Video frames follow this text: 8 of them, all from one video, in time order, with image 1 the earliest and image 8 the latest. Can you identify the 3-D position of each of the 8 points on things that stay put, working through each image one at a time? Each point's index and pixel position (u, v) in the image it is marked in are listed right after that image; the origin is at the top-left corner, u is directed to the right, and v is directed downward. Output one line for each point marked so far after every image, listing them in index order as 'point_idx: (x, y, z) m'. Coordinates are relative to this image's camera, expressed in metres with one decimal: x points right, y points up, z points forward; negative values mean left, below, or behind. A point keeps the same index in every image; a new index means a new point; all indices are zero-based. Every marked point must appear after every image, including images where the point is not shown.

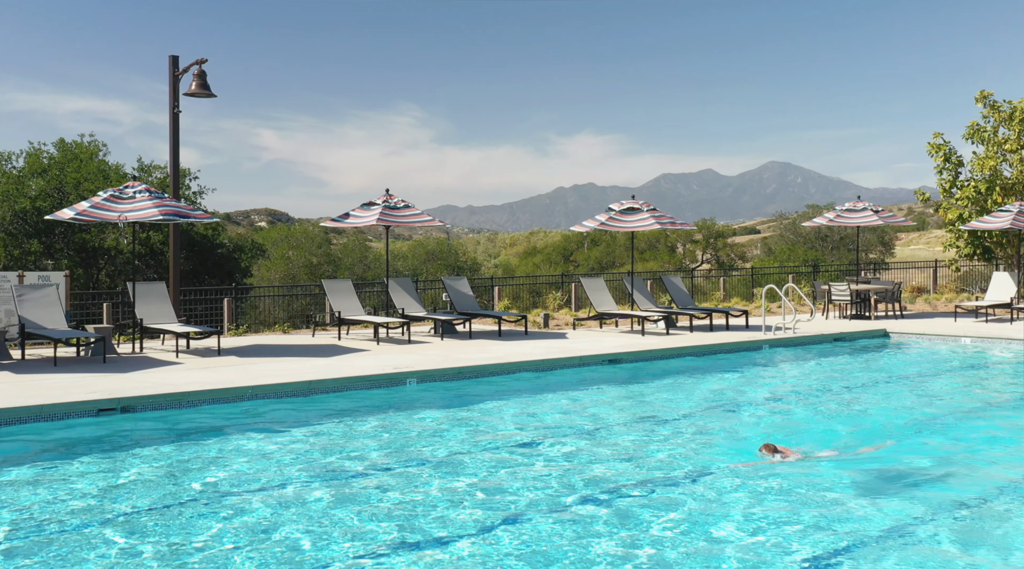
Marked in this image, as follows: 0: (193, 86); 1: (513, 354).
0: (-5.1, +3.2, +14.9) m
1: (0.0, -1.0, +13.2) m
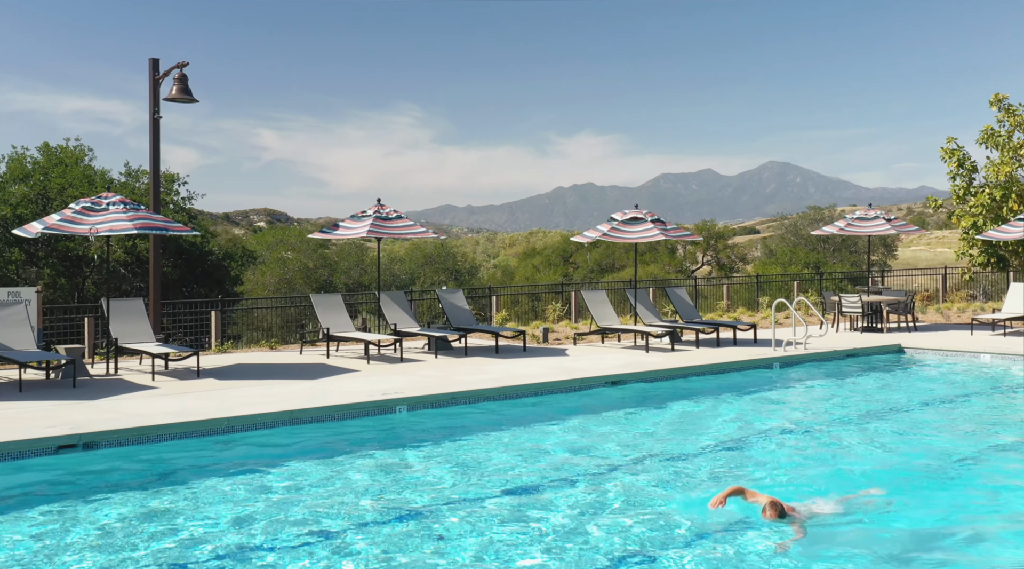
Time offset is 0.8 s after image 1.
0: (-5.2, +2.9, +14.1) m
1: (0.0, -1.2, +12.5) m
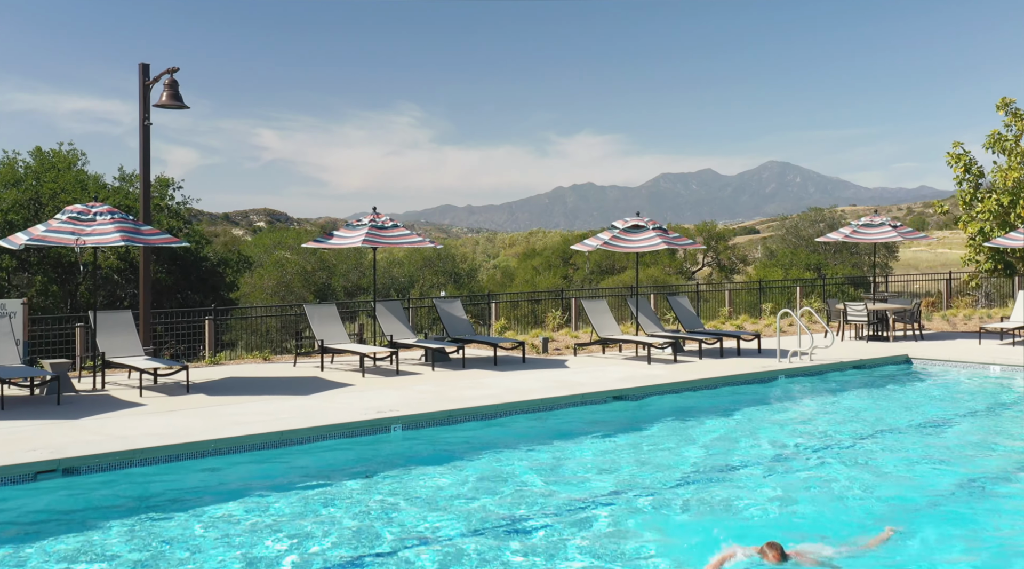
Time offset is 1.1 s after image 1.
0: (-5.2, +2.8, +13.8) m
1: (0.0, -1.4, +12.2) m
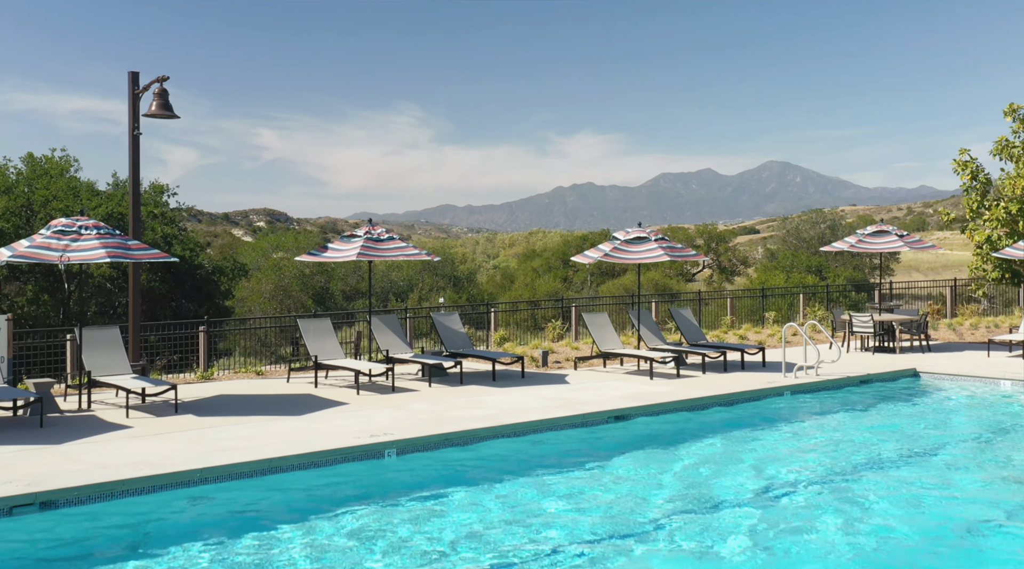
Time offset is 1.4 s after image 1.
0: (-5.2, +2.6, +13.4) m
1: (0.0, -1.6, +11.8) m
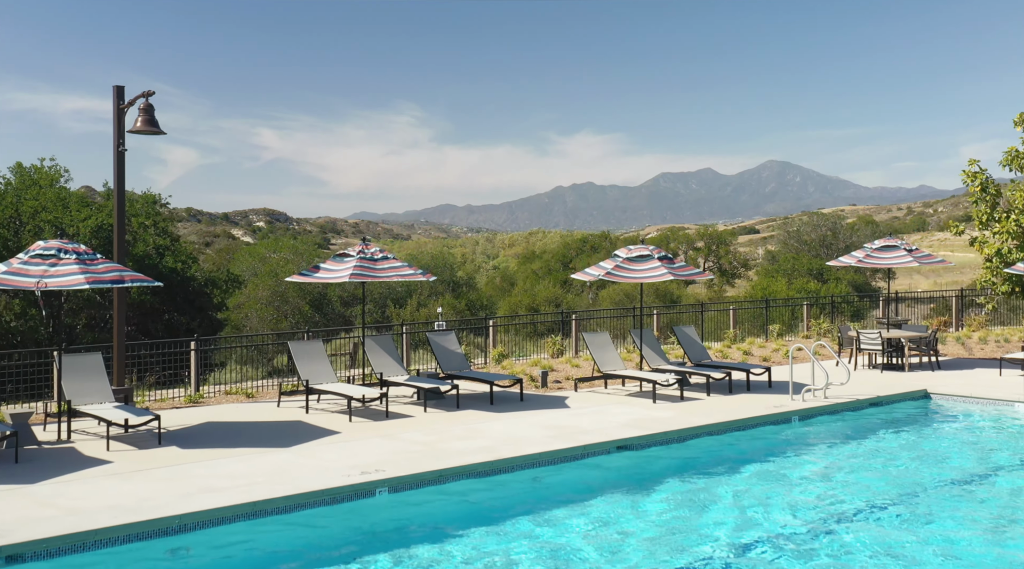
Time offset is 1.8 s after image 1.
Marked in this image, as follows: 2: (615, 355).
0: (-5.2, +2.3, +12.9) m
1: (-0.1, -1.9, +11.3) m
2: (+1.7, -1.2, +15.4) m
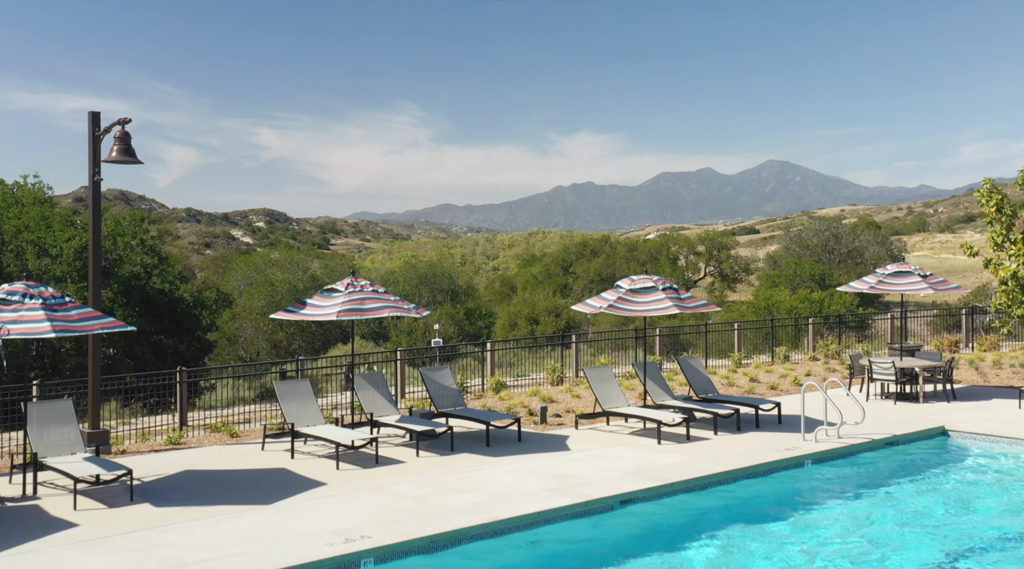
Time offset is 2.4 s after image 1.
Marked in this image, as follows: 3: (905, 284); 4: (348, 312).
0: (-5.3, +1.8, +12.2) m
1: (-0.1, -2.4, +10.6) m
2: (+1.7, -1.7, +14.7) m
3: (+7.2, 0.0, +17.0) m
4: (-2.2, -0.4, +12.4) m
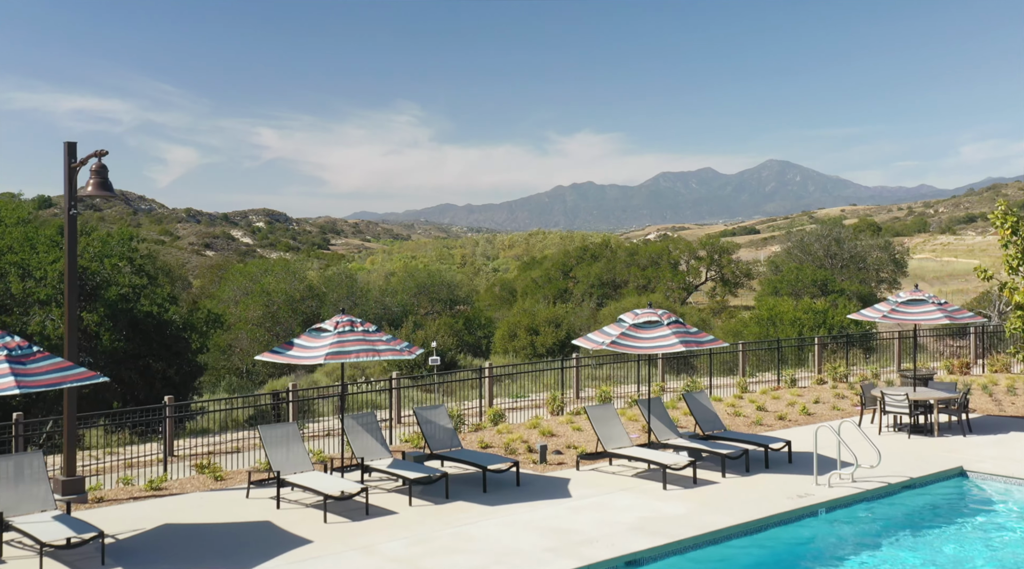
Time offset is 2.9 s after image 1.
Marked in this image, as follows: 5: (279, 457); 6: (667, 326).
0: (-5.3, +1.3, +11.6) m
1: (-0.1, -2.9, +10.0) m
2: (+1.7, -2.2, +14.1) m
3: (+7.2, -0.5, +16.4) m
4: (-2.2, -0.9, +11.8) m
5: (-3.1, -2.2, +12.2) m
6: (+2.3, -0.6, +13.7) m
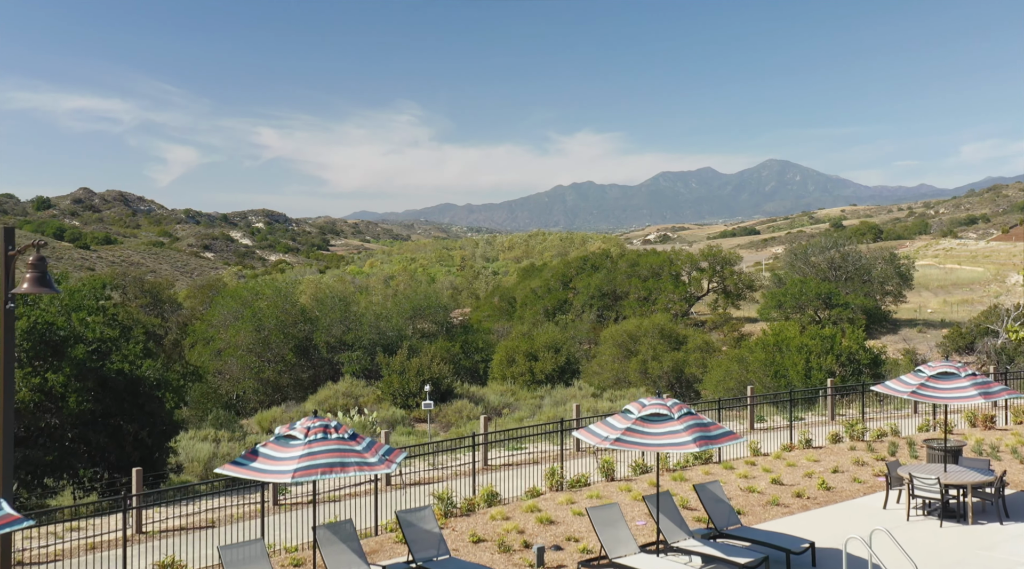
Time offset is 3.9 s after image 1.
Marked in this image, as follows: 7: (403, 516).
0: (-5.4, +0.1, +10.2) m
1: (-0.2, -4.1, +8.6) m
2: (+1.6, -3.4, +12.7) m
3: (+7.1, -1.7, +15.0) m
4: (-2.3, -2.0, +10.4) m
5: (-3.1, -3.4, +10.8) m
6: (+2.2, -1.8, +12.4) m
7: (-1.4, -3.0, +12.3) m
